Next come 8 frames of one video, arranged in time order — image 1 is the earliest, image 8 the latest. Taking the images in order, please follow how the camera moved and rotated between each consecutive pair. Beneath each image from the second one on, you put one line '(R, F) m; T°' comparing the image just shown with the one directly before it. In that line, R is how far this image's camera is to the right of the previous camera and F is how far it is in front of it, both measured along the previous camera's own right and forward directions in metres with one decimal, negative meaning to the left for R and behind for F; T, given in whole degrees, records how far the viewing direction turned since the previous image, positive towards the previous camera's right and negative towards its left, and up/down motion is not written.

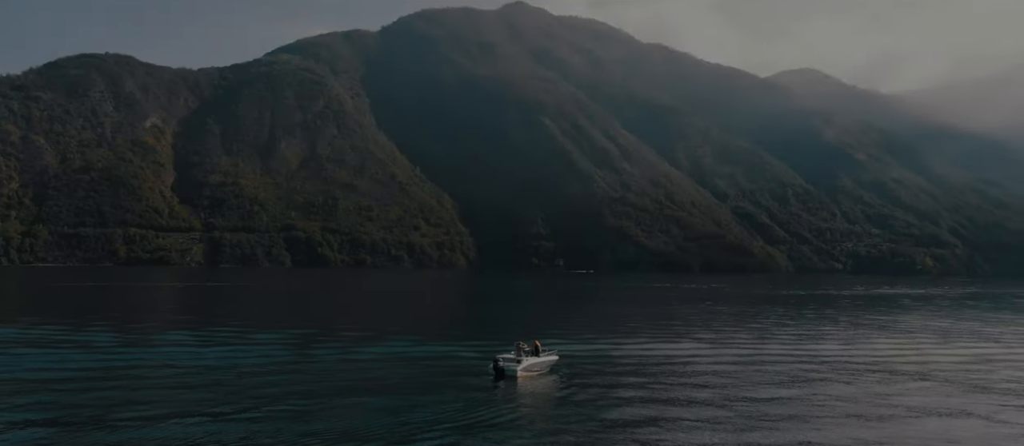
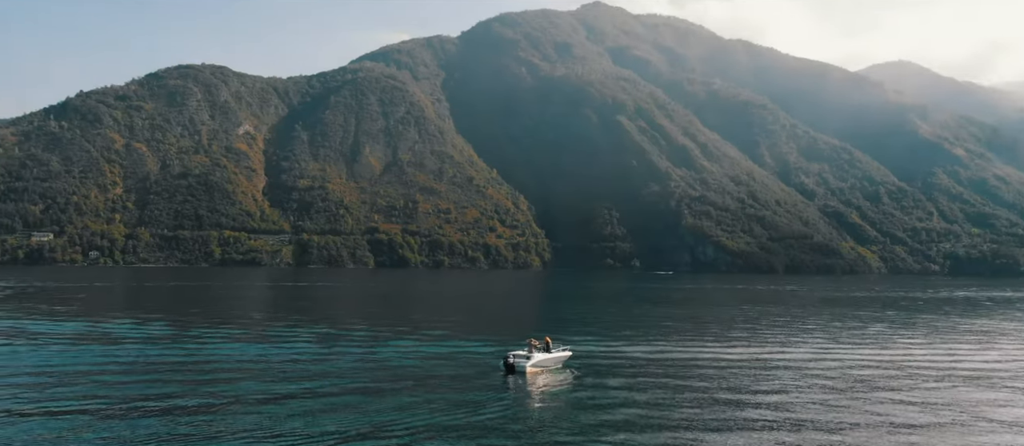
(+1.2, +0.9) m; -6°
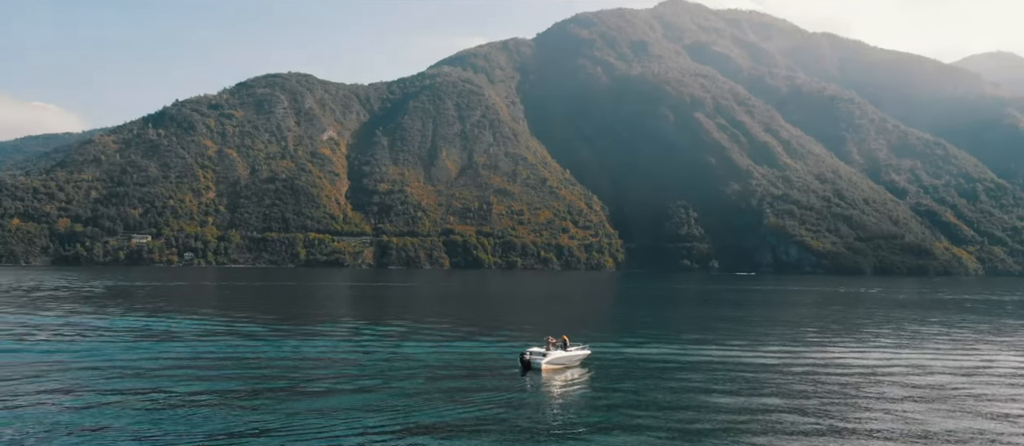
(+1.5, +0.3) m; -6°
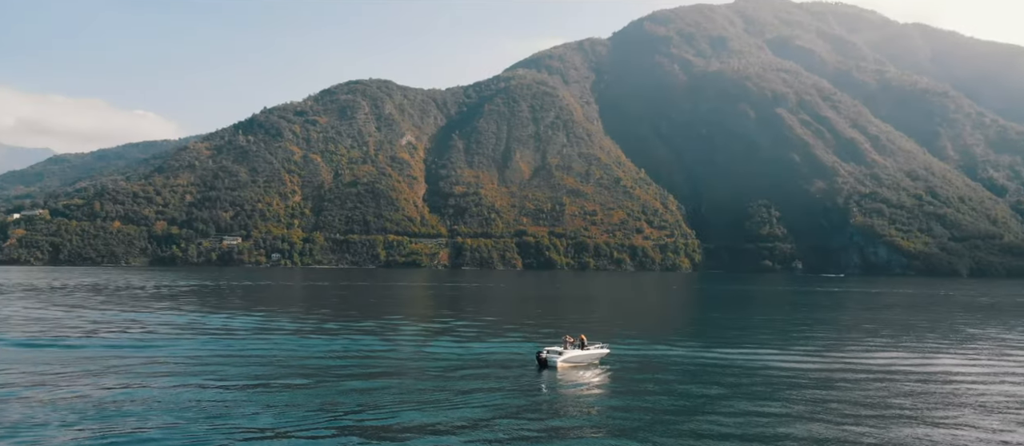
(+1.3, -0.8) m; -6°
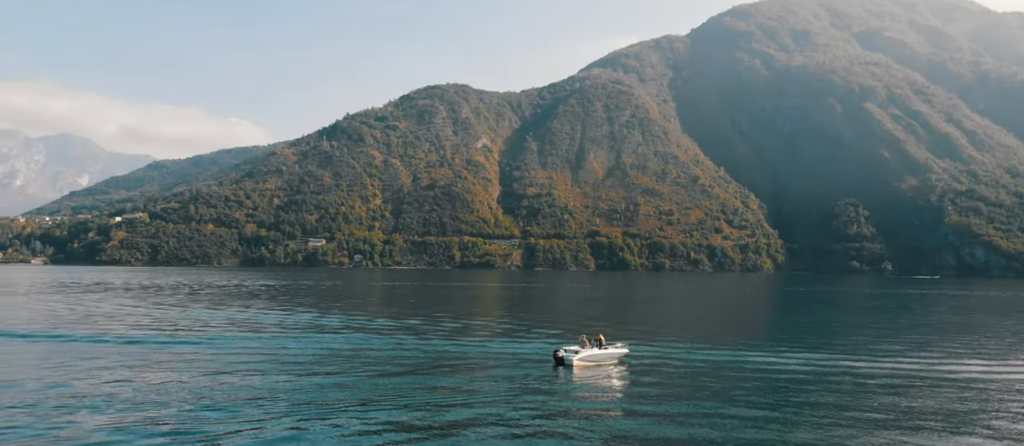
(+1.0, -1.5) m; -6°
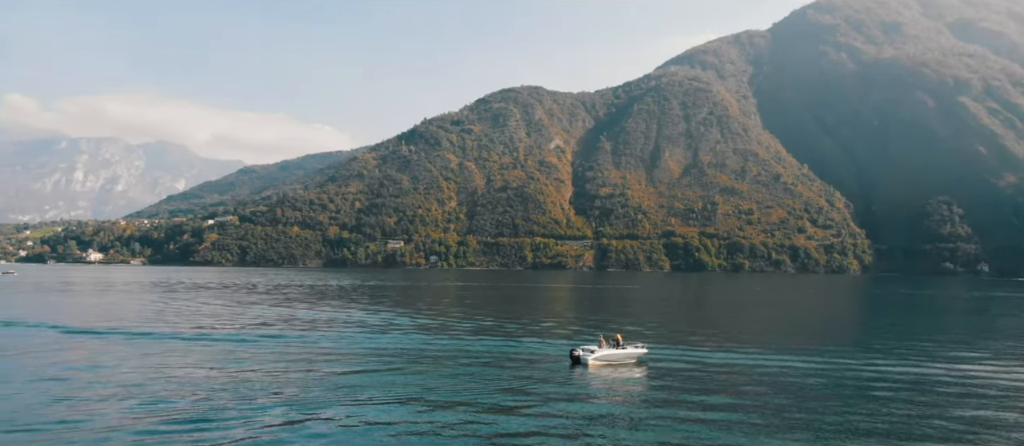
(+0.6, +0.4) m; -6°
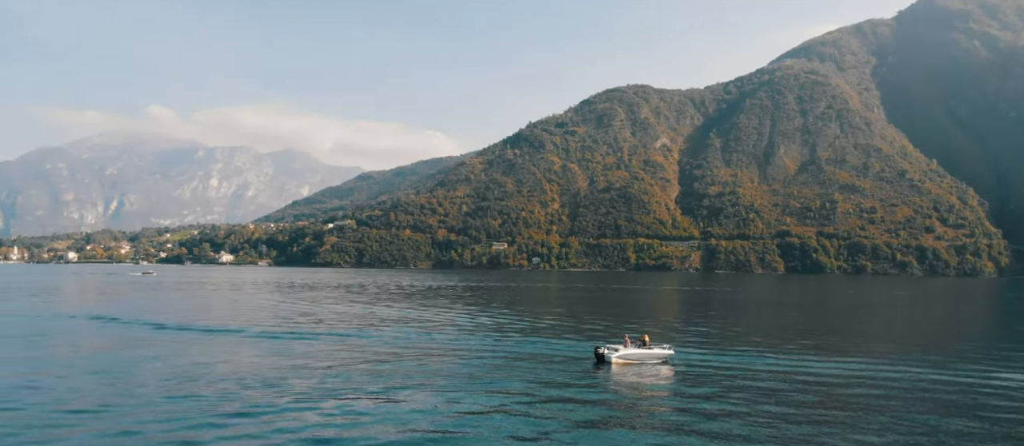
(+0.8, +0.4) m; -8°
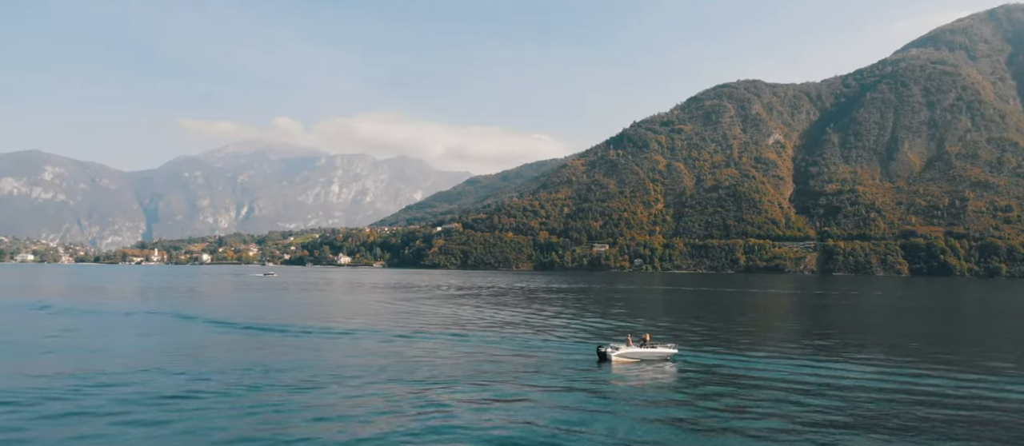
(+0.8, -0.5) m; -9°
